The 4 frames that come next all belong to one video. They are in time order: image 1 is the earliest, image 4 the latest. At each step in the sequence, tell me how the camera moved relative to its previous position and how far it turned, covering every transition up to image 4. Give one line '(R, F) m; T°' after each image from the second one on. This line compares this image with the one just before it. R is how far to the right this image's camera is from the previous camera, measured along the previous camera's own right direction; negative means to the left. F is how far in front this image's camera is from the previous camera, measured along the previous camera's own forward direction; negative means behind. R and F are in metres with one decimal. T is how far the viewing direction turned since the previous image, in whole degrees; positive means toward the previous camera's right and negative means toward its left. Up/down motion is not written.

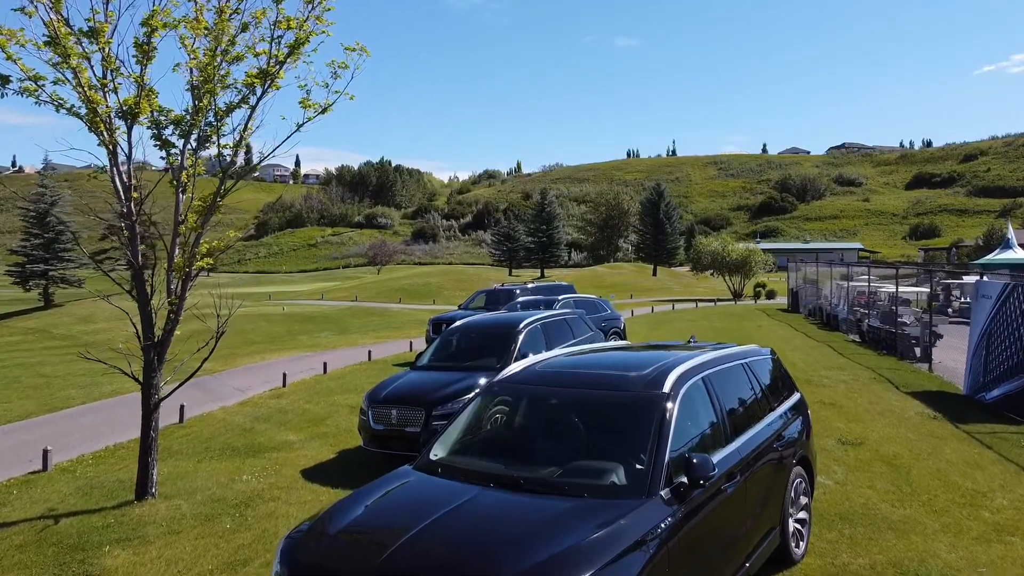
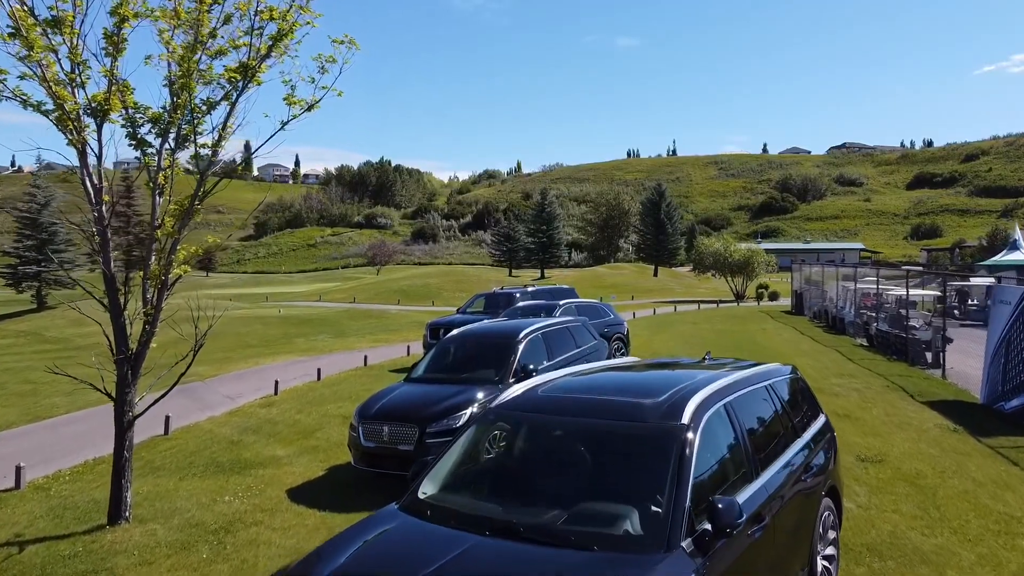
(0.0, +0.5) m; 0°
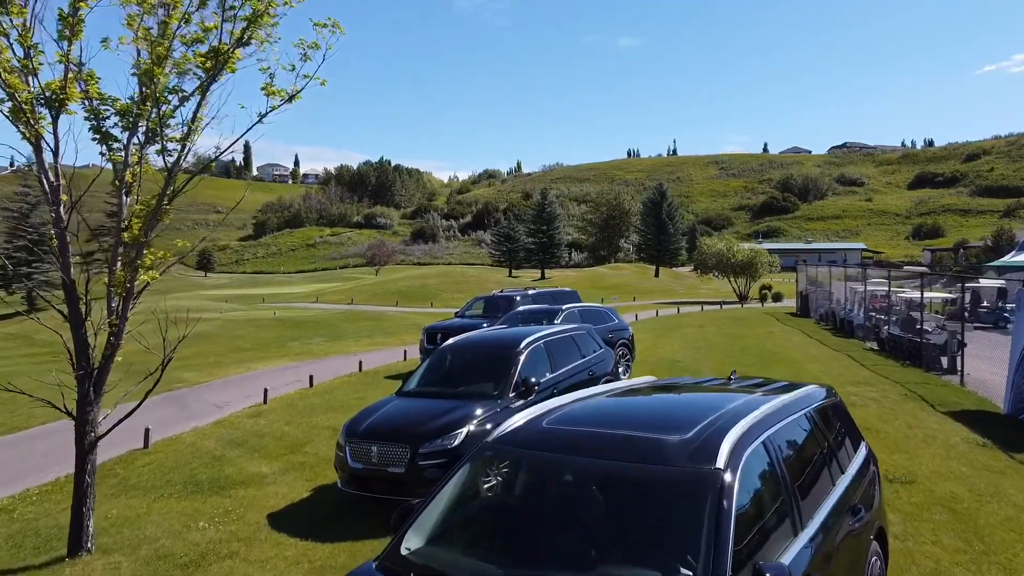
(0.0, +0.6) m; 0°
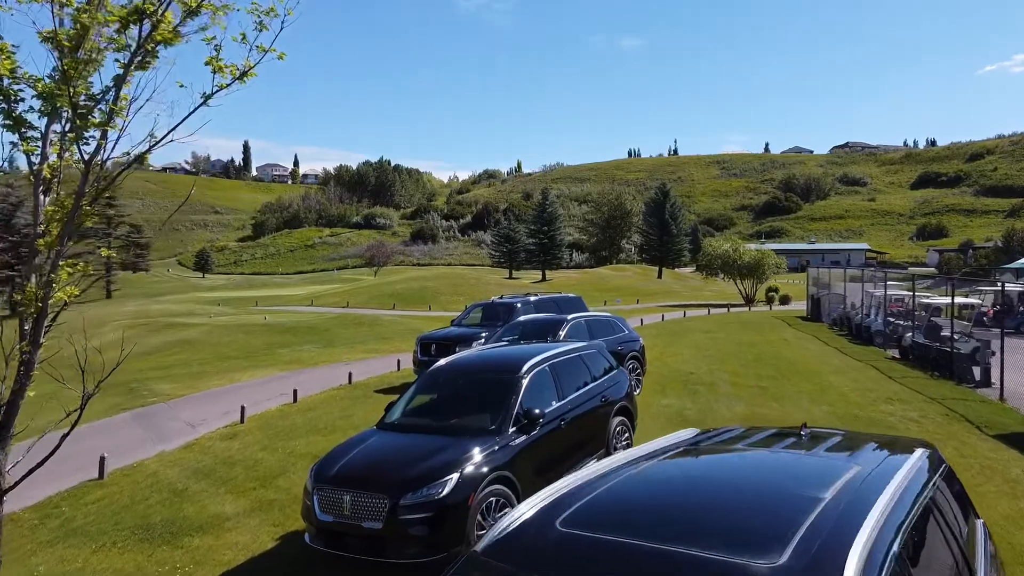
(0.0, +1.1) m; 0°
